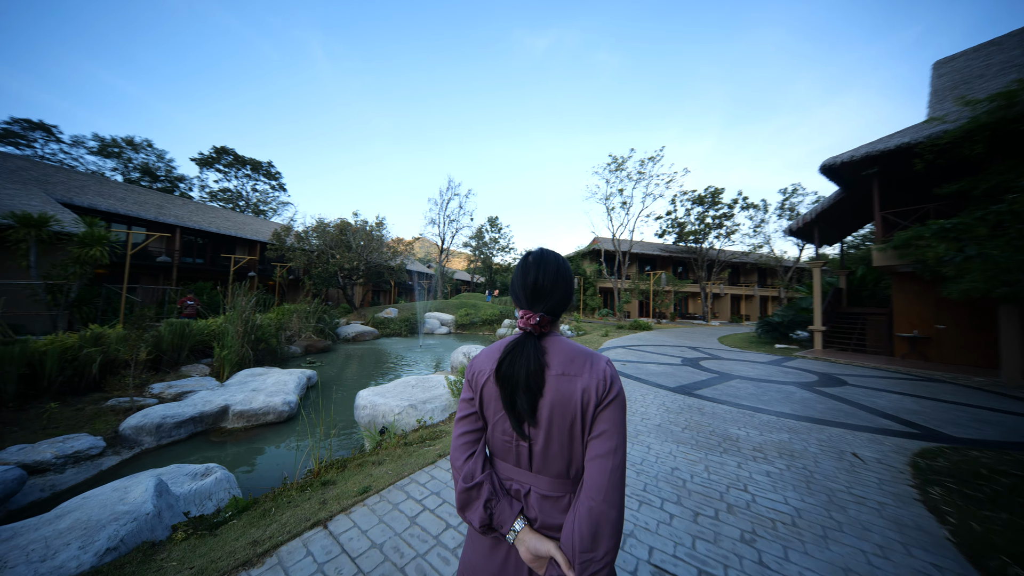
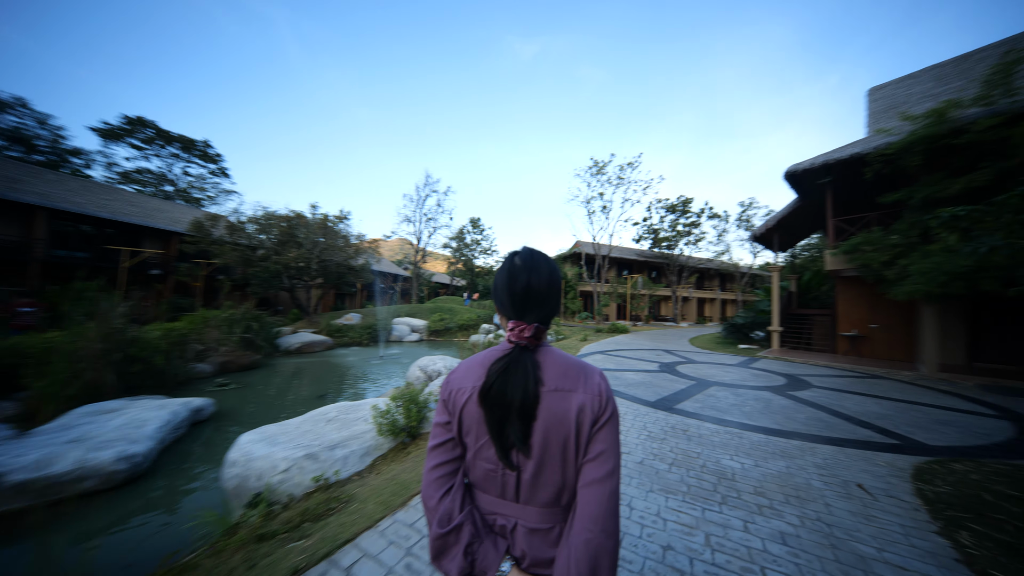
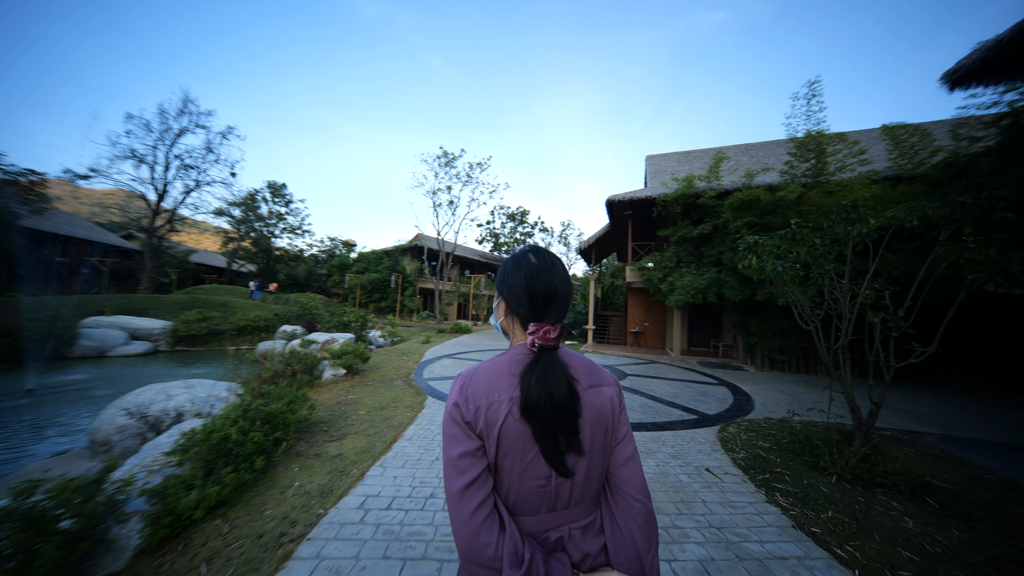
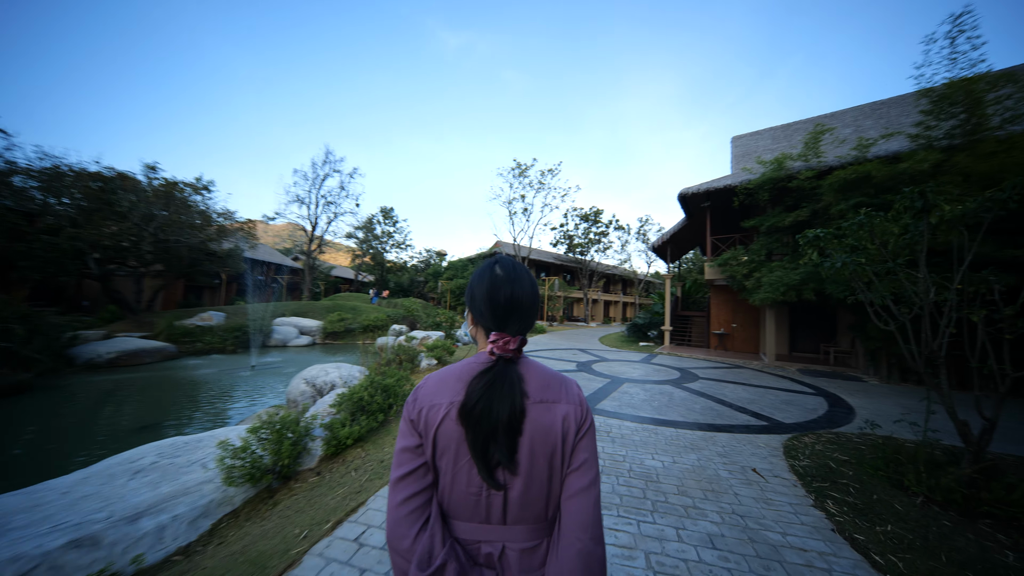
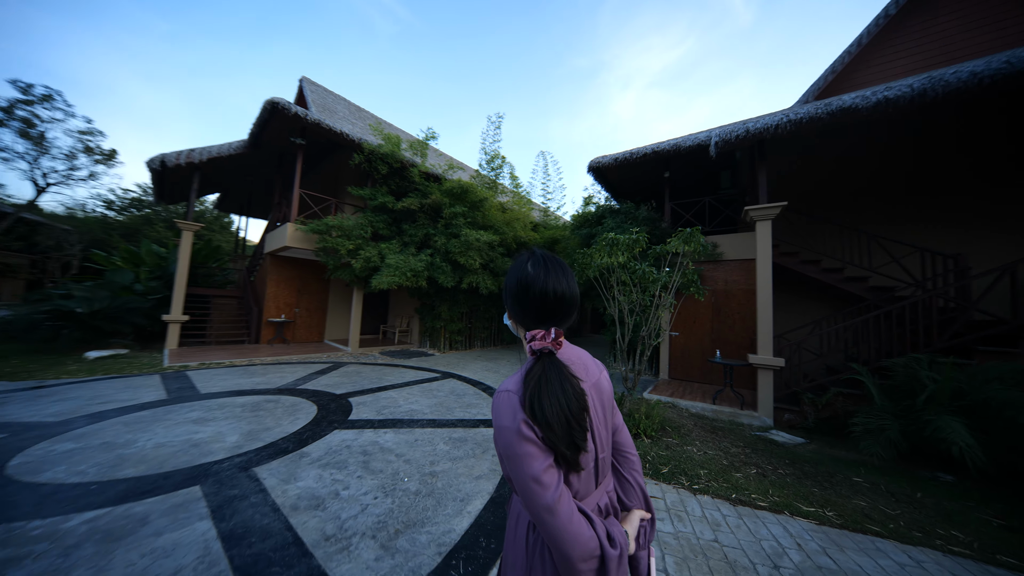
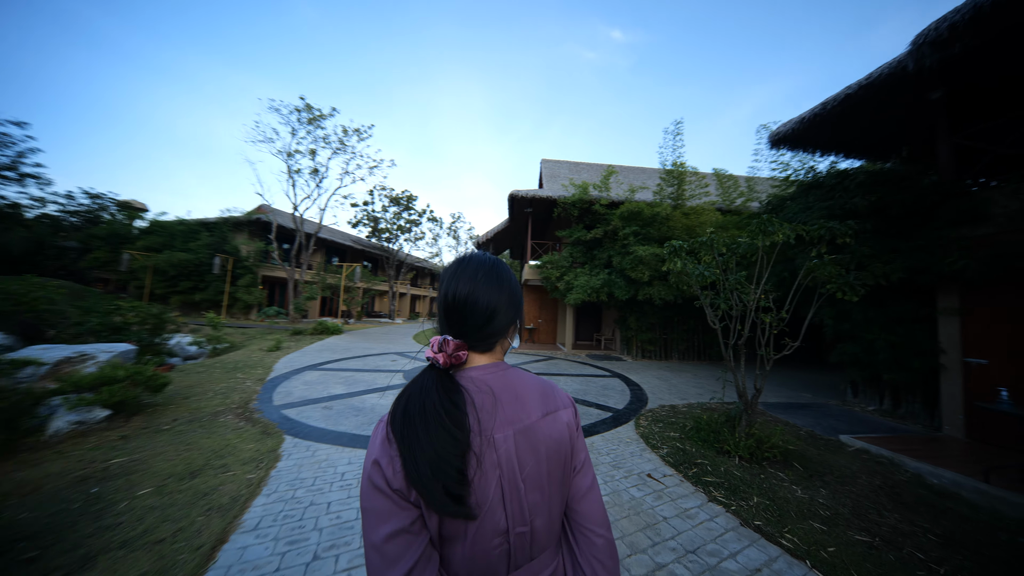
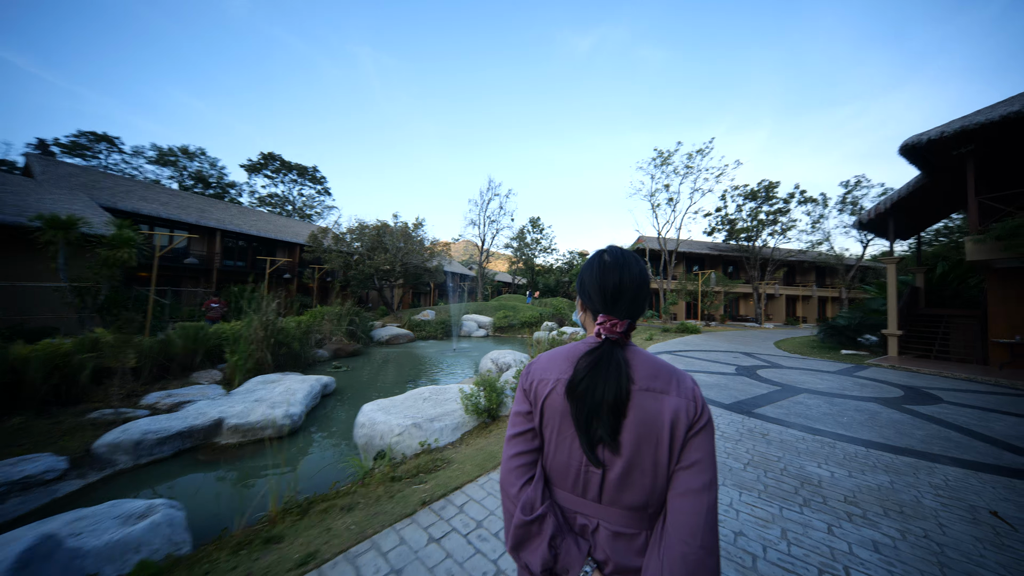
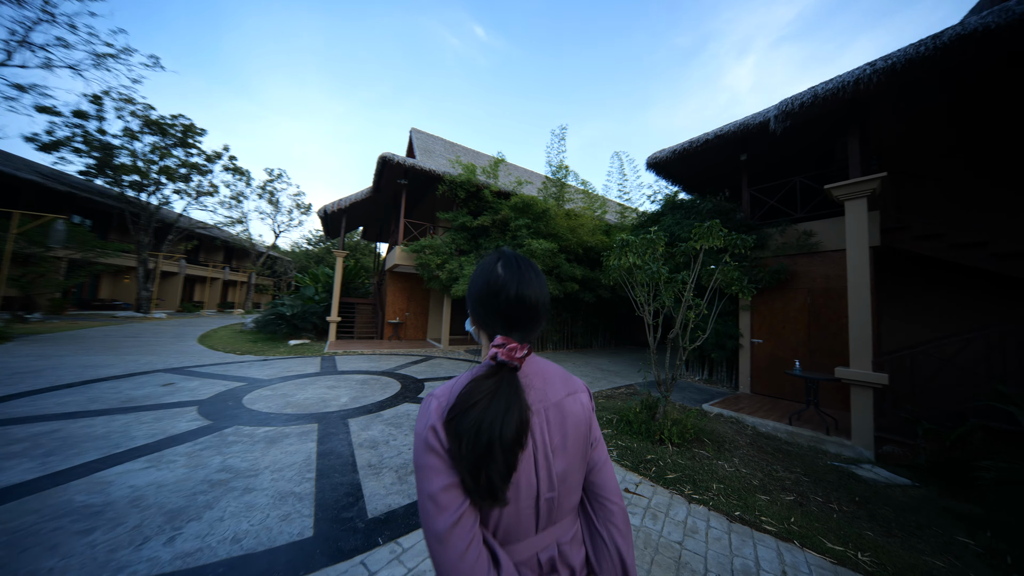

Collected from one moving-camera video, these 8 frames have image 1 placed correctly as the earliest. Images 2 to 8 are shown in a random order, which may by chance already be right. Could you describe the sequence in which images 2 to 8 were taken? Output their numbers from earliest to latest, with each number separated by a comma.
7, 2, 4, 3, 6, 8, 5
